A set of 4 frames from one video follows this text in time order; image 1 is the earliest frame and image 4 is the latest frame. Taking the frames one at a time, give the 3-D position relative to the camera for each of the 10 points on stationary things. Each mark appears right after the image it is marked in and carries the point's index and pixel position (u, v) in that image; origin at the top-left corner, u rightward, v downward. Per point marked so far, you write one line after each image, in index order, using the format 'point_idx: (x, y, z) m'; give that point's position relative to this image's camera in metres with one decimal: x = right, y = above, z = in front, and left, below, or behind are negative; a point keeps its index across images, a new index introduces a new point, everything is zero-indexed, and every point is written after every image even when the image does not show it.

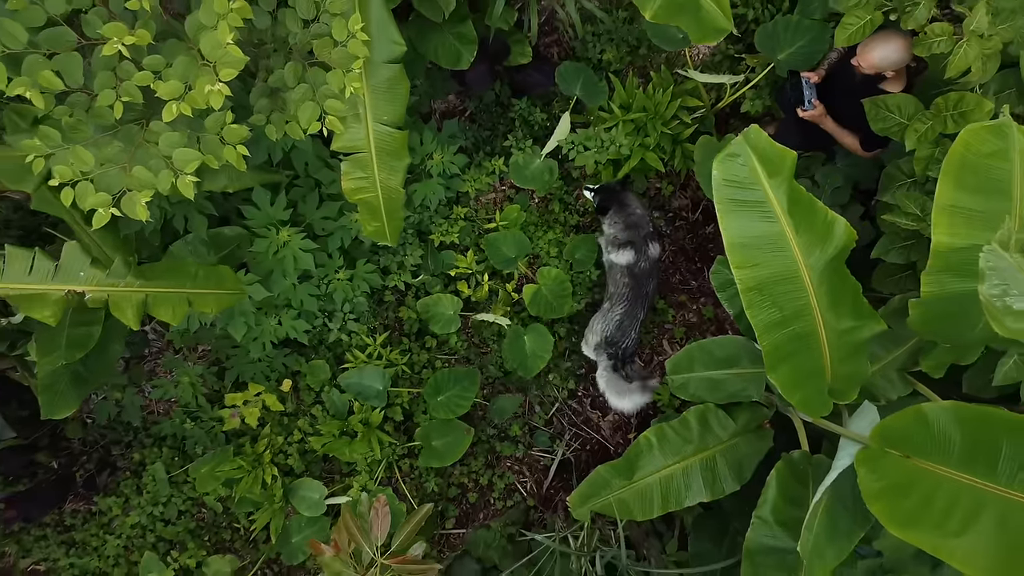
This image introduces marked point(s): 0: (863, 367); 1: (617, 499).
0: (+0.8, -0.2, +1.2) m
1: (+0.3, -0.6, +1.5) m
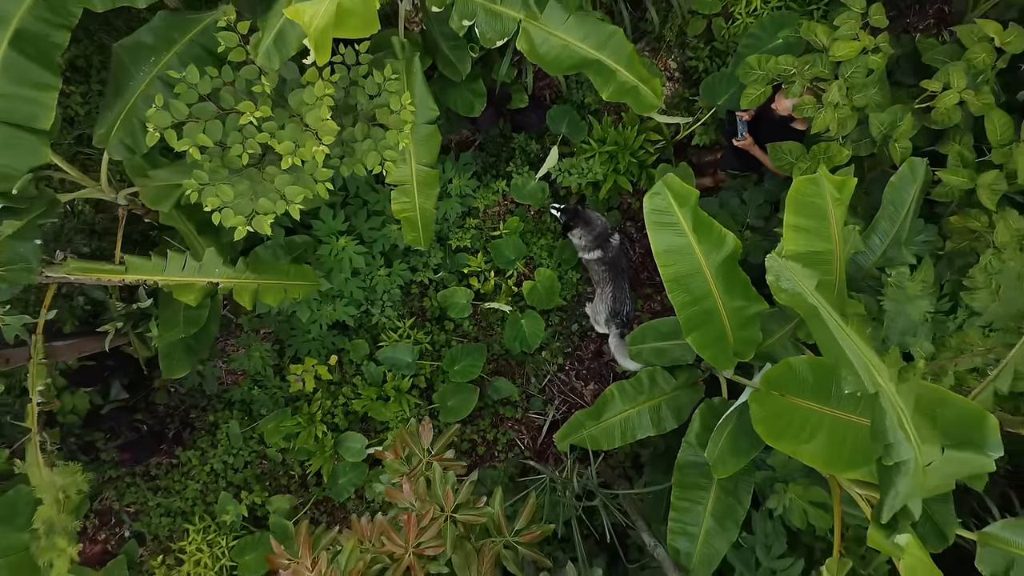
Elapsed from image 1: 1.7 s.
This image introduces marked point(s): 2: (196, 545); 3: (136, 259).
0: (+0.8, -0.2, +1.8) m
1: (+0.3, -0.6, +2.1) m
2: (-1.5, -1.2, +2.6) m
3: (-1.3, +0.1, +1.9) m
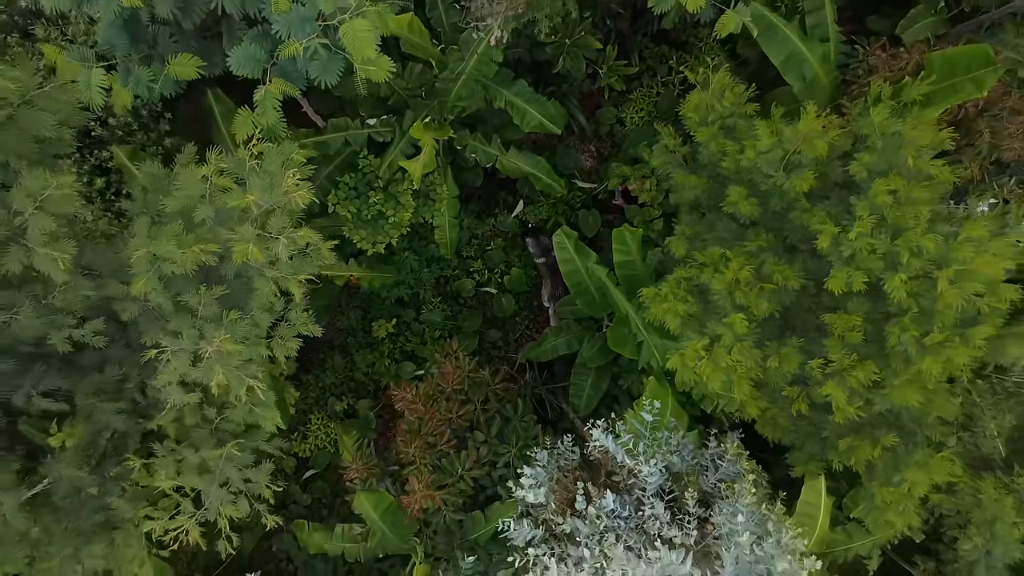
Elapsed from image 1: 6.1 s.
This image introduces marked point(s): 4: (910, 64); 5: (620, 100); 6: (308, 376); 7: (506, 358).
0: (+0.7, -0.1, +3.9) m
1: (+0.2, -0.5, +4.2) m
2: (-1.6, -1.1, +4.7) m
3: (-1.4, +0.2, +4.0) m
4: (+2.3, +1.3, +3.3) m
5: (+0.9, +1.5, +4.6) m
6: (-1.8, -0.8, +4.9) m
7: (-0.1, -0.6, +4.8) m
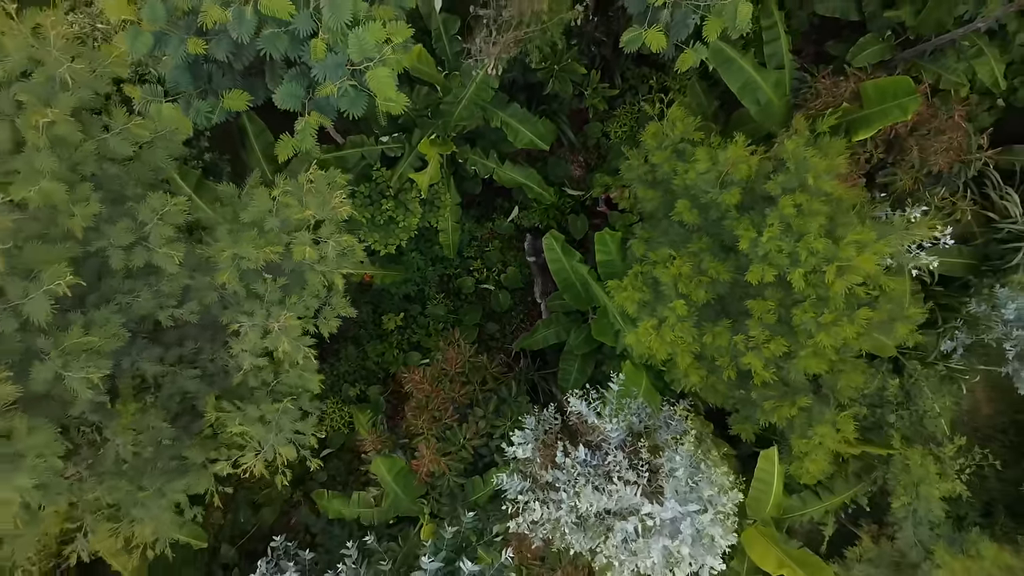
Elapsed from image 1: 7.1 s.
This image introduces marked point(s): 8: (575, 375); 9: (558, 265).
0: (+0.6, 0.0, +4.5) m
1: (+0.1, -0.5, +4.7) m
2: (-1.7, -1.1, +5.2) m
3: (-1.4, +0.2, +4.5) m
4: (+2.3, +1.3, +3.8) m
5: (+0.8, +1.5, +5.1) m
6: (-1.8, -0.7, +5.5) m
7: (-0.1, -0.6, +5.4) m
8: (+0.5, -0.7, +4.5) m
9: (+0.4, +0.2, +4.4) m
